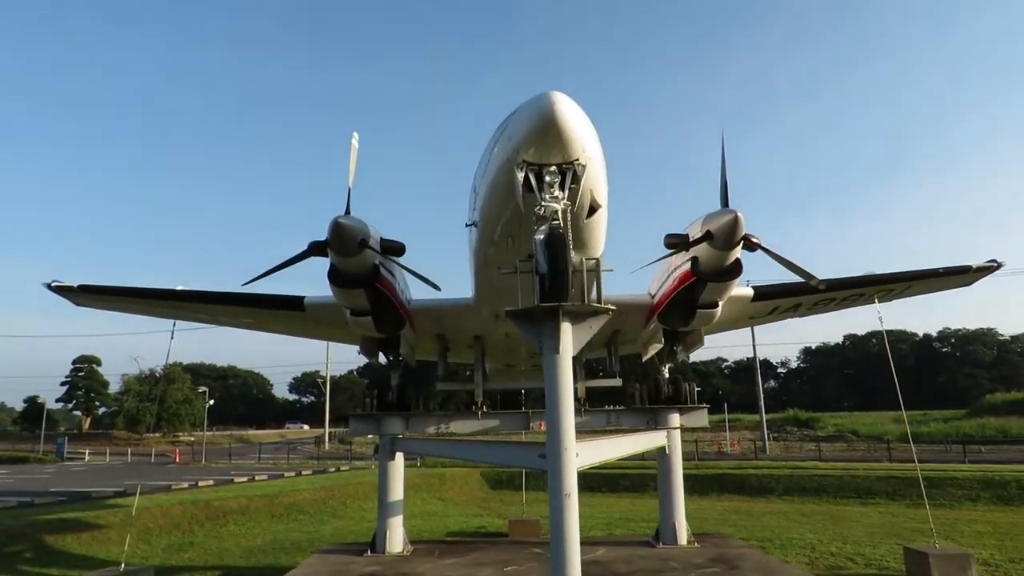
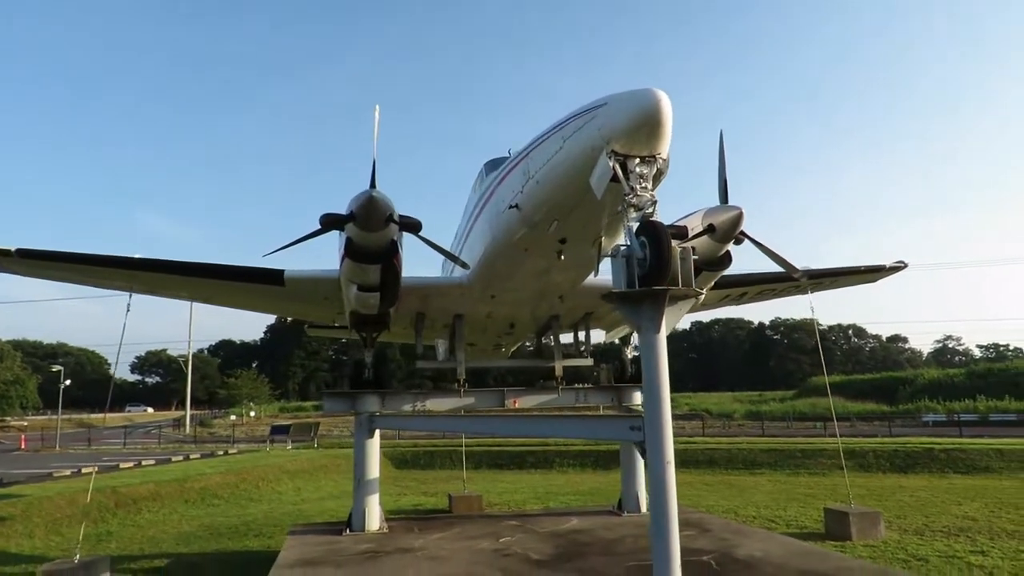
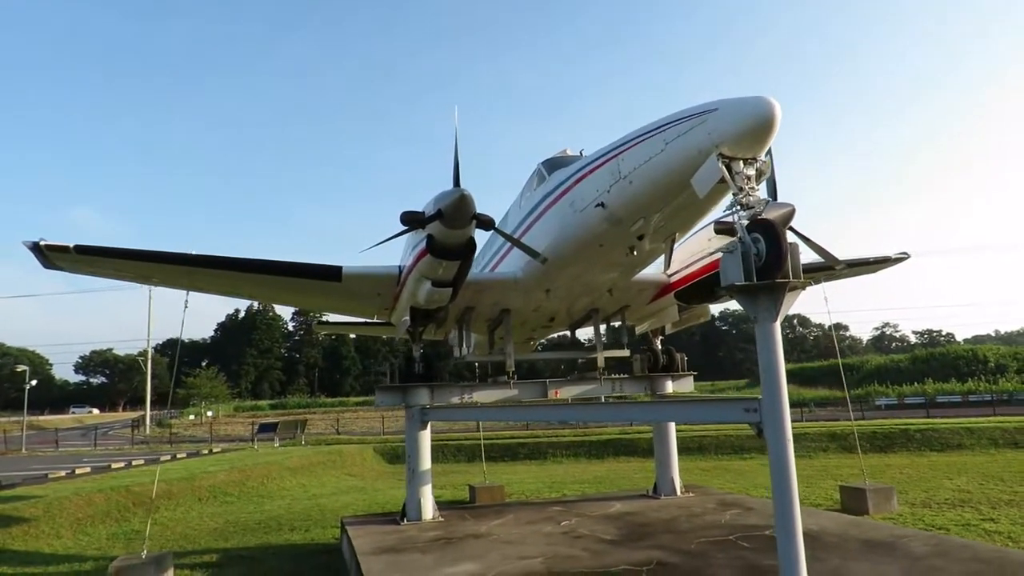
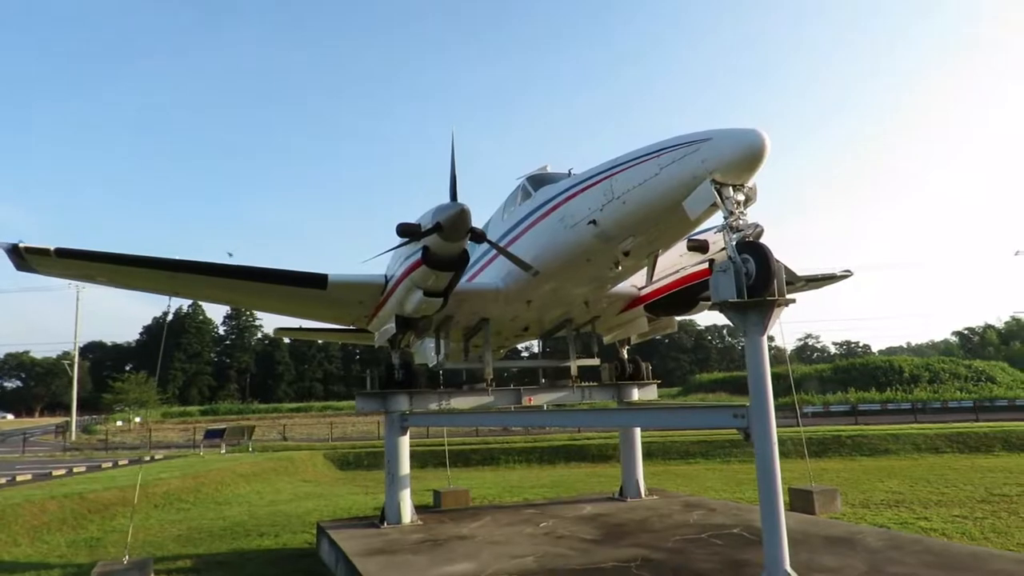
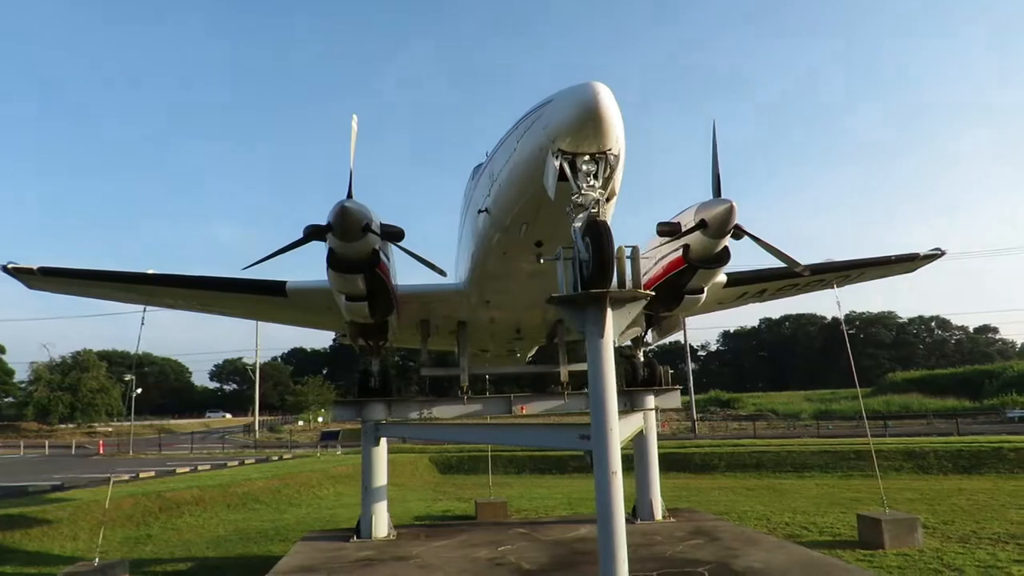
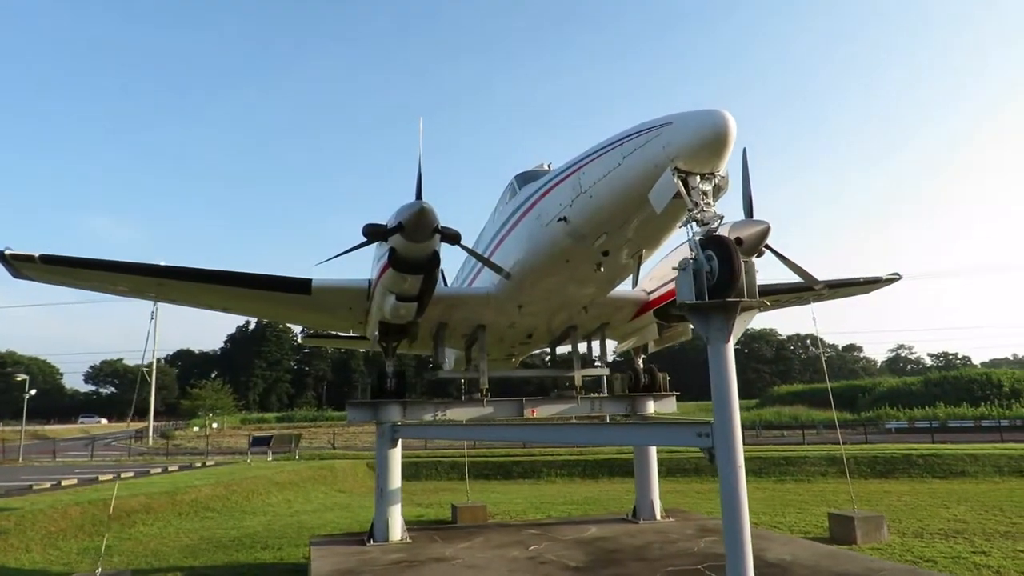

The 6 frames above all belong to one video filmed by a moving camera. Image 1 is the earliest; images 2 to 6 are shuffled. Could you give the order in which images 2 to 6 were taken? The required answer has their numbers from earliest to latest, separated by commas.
5, 2, 6, 3, 4
